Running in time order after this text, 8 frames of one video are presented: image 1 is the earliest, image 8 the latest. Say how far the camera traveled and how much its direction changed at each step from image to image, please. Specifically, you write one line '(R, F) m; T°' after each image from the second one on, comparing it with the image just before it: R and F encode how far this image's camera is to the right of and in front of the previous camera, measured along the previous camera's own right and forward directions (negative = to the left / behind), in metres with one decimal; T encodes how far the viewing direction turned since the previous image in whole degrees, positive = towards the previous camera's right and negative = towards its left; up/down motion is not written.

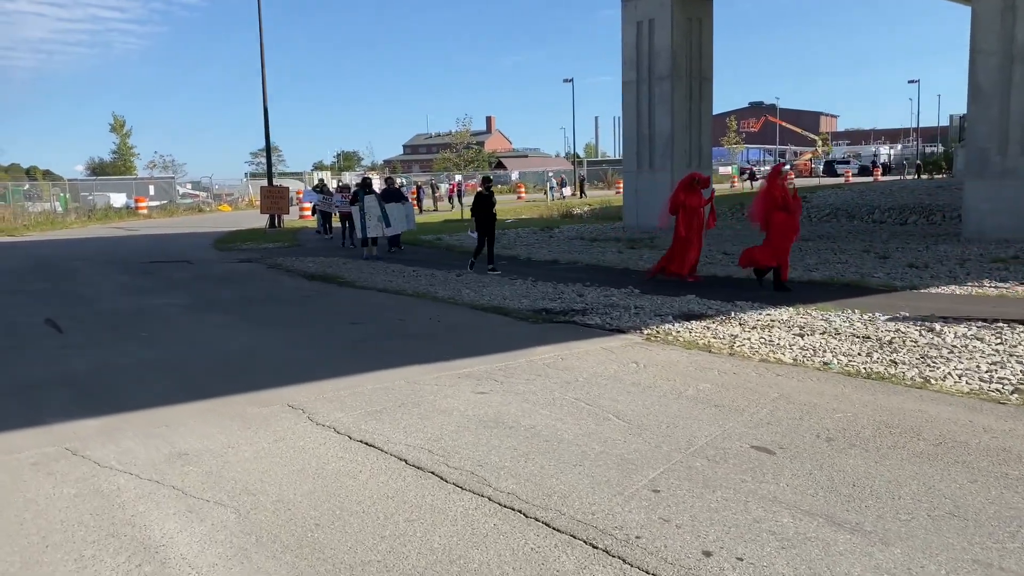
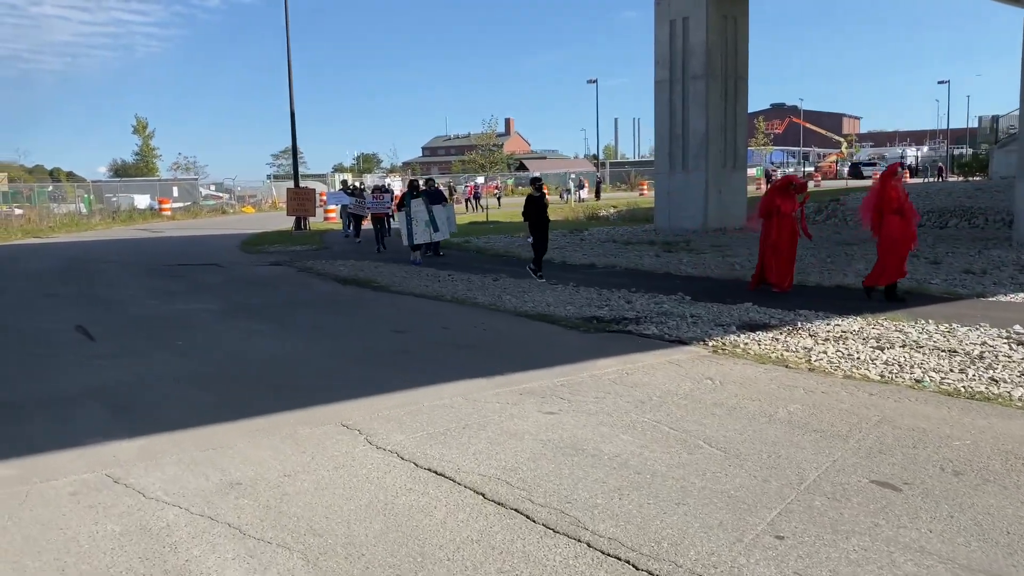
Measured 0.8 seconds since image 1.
(-0.4, +0.5) m; -1°
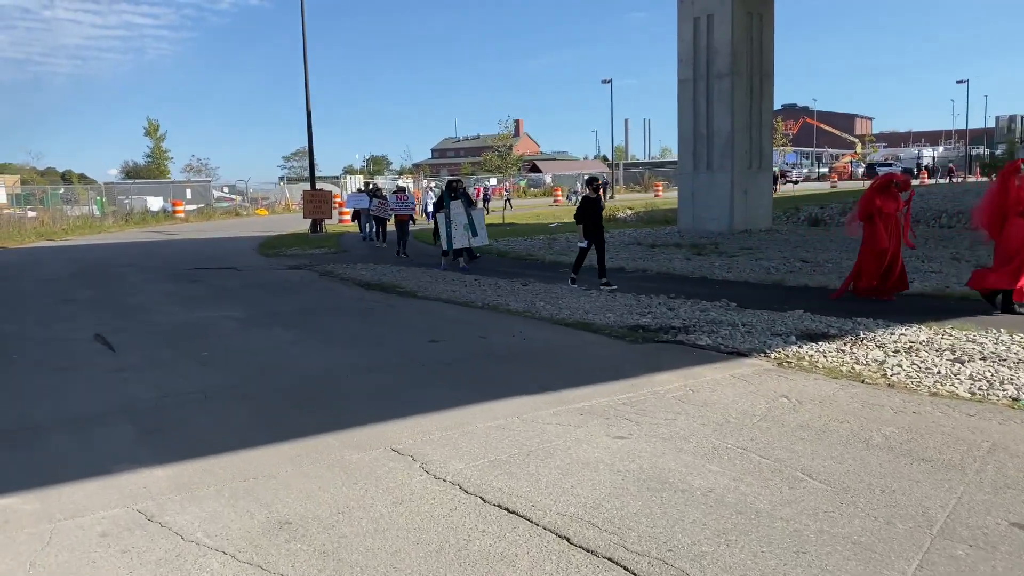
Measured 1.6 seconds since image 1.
(-0.3, +0.5) m; -1°
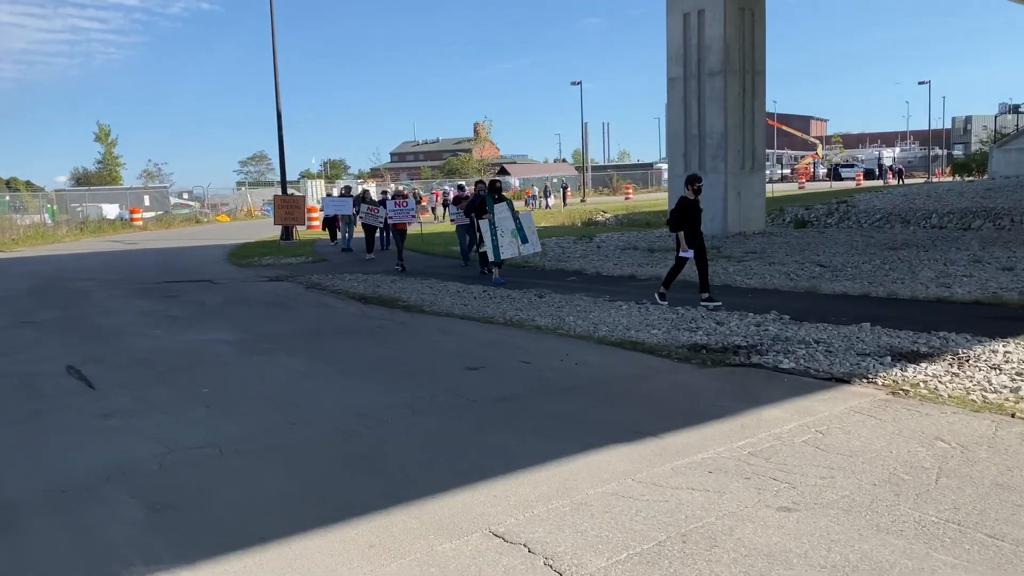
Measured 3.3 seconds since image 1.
(-0.8, +1.2) m; +3°
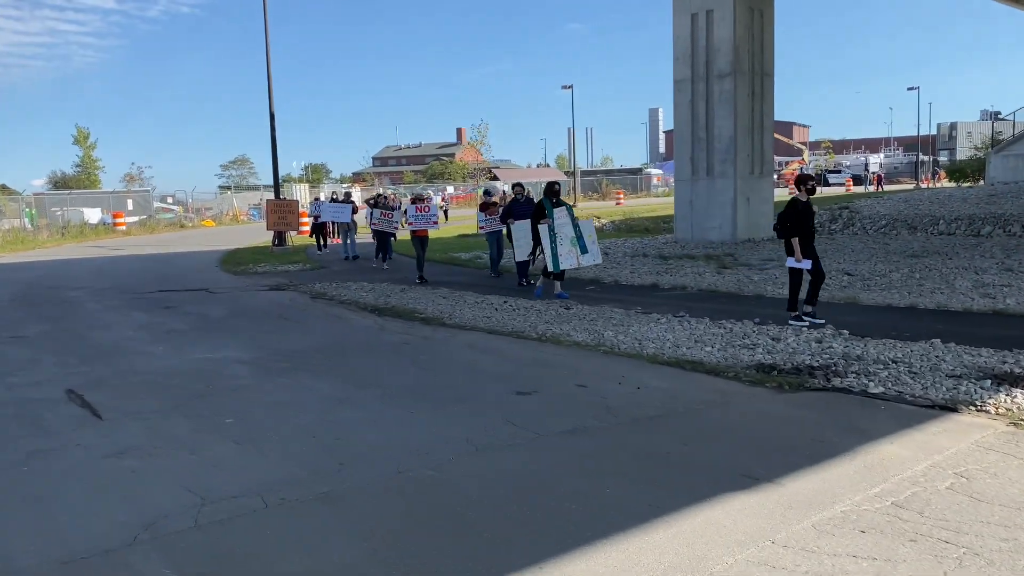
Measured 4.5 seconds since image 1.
(-0.6, +0.8) m; +1°
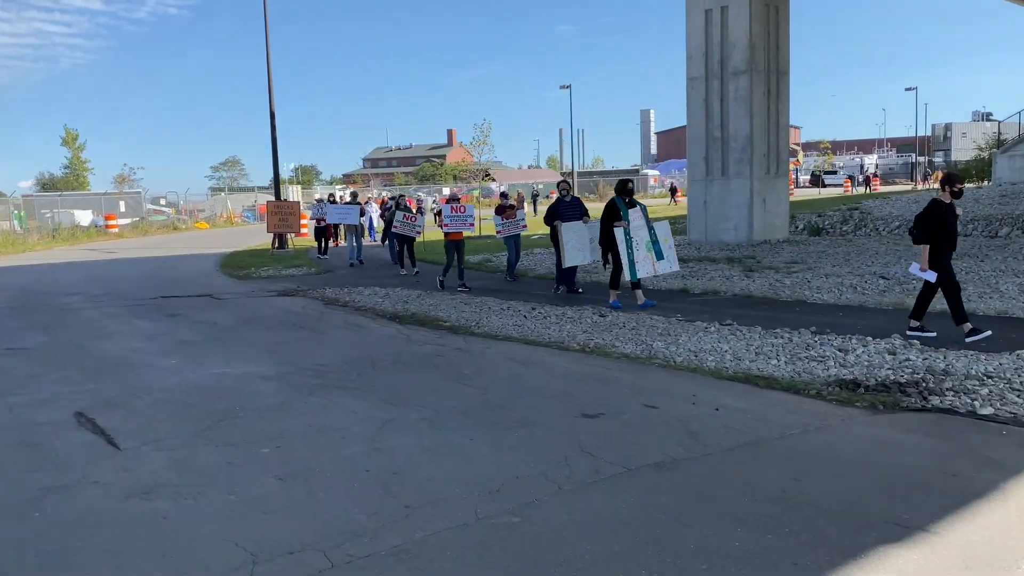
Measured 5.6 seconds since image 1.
(-0.5, +0.7) m; +1°
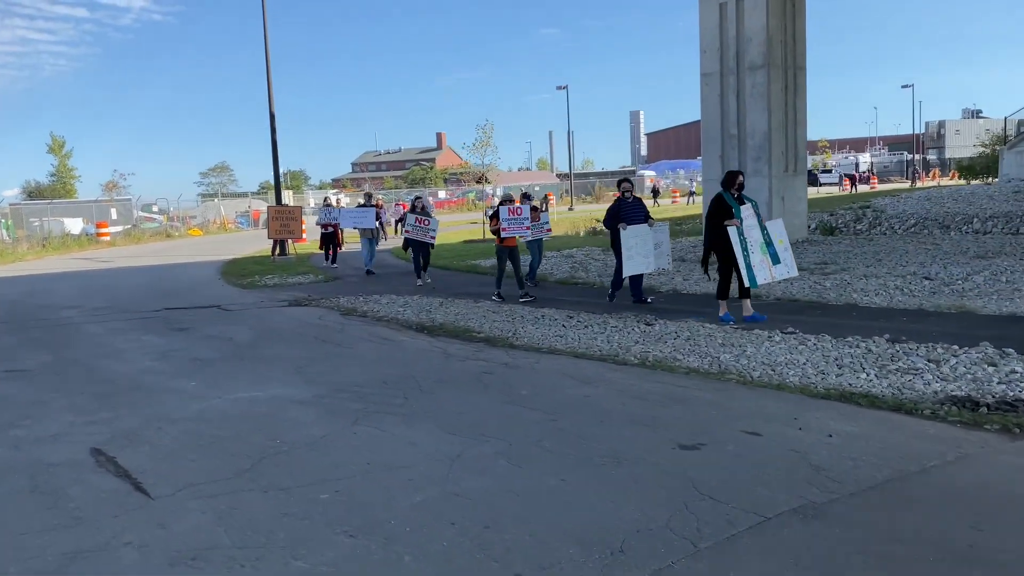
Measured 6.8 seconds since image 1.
(-0.6, +0.8) m; +1°
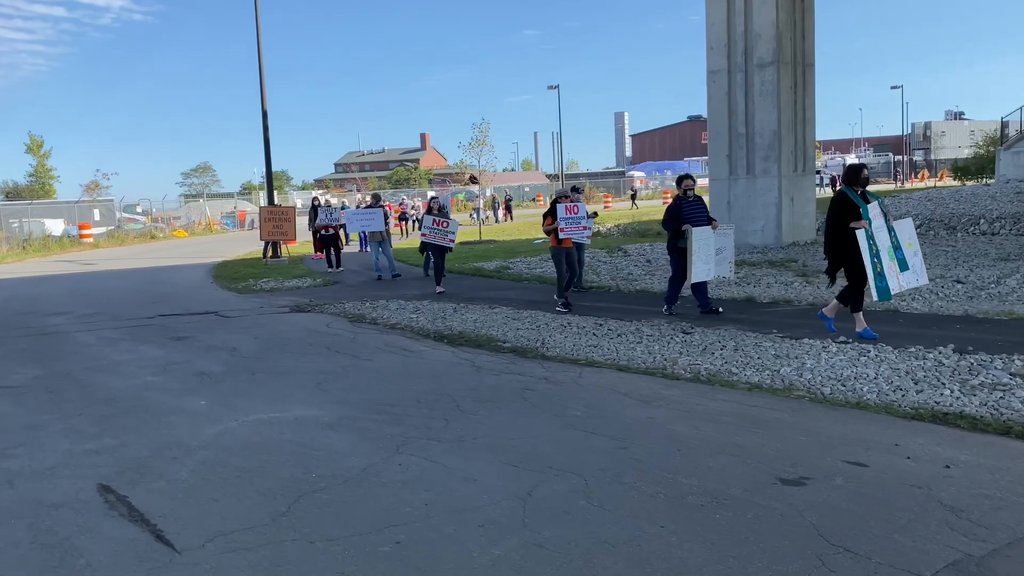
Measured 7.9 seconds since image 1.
(-0.5, +0.7) m; +1°
